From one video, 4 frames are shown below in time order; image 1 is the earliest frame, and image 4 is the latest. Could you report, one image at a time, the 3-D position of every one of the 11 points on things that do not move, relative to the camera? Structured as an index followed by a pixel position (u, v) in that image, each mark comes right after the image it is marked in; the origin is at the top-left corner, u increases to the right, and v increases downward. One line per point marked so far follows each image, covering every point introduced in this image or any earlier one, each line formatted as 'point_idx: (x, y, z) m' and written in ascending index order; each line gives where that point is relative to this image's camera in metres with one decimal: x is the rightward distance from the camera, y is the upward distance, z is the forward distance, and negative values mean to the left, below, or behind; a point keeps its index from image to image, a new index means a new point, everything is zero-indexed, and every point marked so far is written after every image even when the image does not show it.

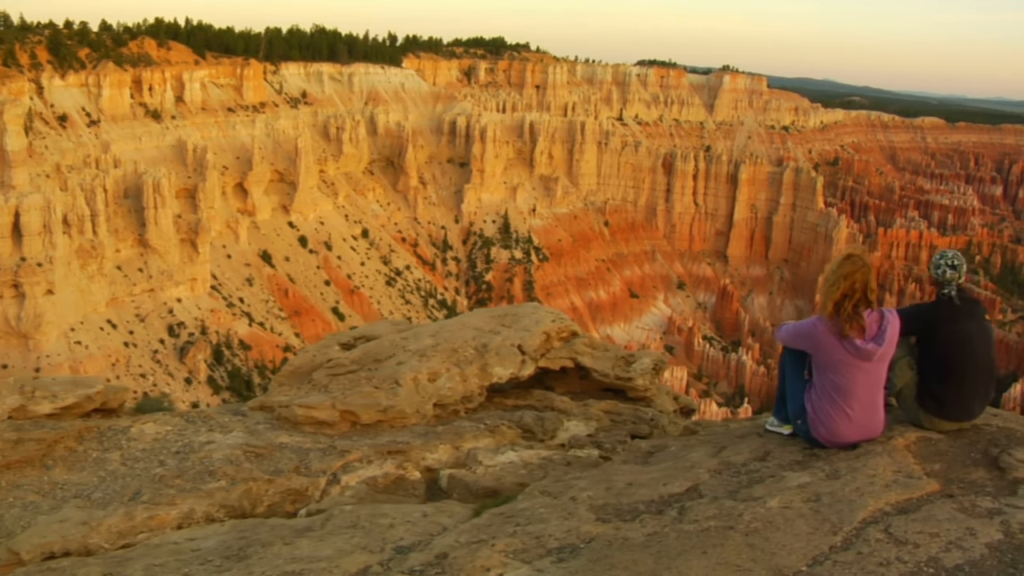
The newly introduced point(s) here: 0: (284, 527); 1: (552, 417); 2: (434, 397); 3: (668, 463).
0: (-1.7, -1.8, +6.3) m
1: (+0.4, -1.4, +8.9) m
2: (-0.9, -1.2, +9.0) m
3: (+1.2, -1.4, +6.5) m
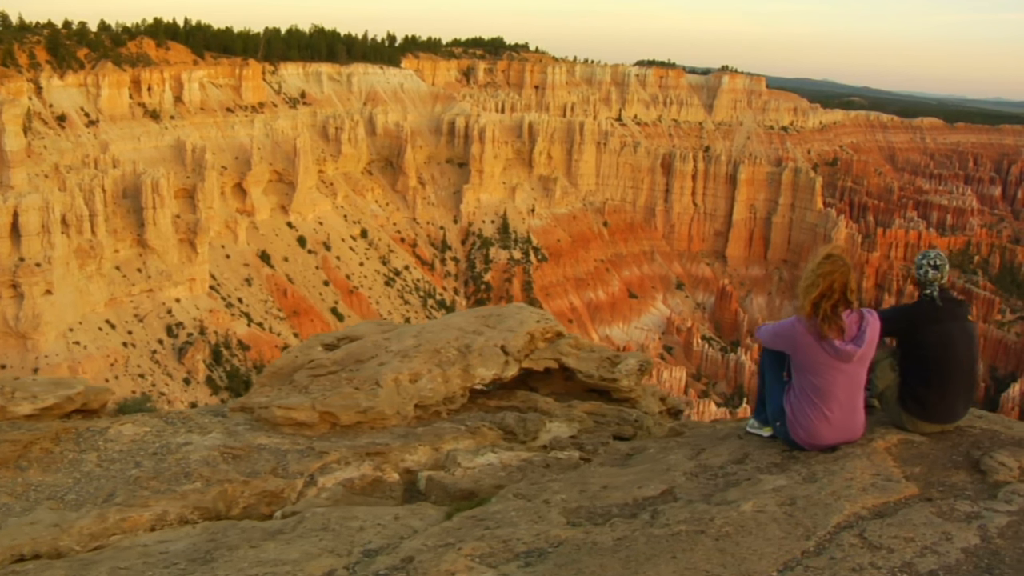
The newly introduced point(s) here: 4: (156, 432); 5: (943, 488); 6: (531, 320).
0: (-1.9, -1.8, +6.2) m
1: (+0.2, -1.4, +8.8) m
2: (-1.1, -1.2, +8.9) m
3: (+1.0, -1.4, +6.4) m
4: (-3.8, -1.5, +8.8) m
5: (+2.9, -1.4, +5.6) m
6: (+0.2, -0.4, +10.1) m
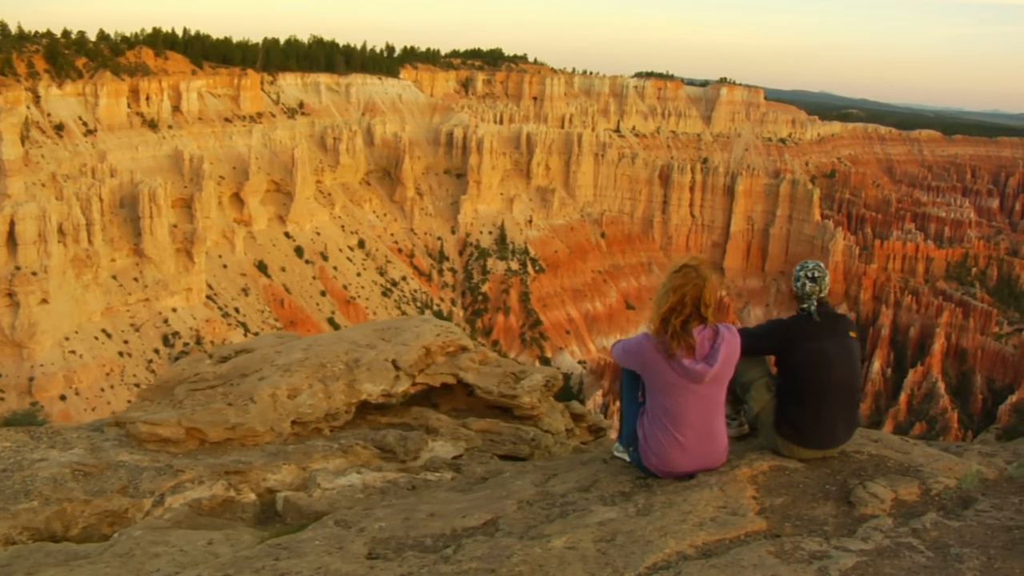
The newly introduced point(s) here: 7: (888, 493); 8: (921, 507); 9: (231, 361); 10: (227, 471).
0: (-3.1, -1.9, +5.6) m
1: (-0.9, -1.5, +8.3) m
2: (-2.2, -1.3, +8.4) m
3: (-0.2, -1.4, +5.8) m
4: (-5.0, -1.6, +8.3) m
5: (+1.8, -1.4, +5.1) m
6: (-0.9, -0.5, +9.5) m
7: (+2.5, -1.4, +5.5) m
8: (+2.7, -1.4, +5.5) m
9: (-3.2, -0.8, +9.5) m
10: (-2.6, -1.7, +7.5) m
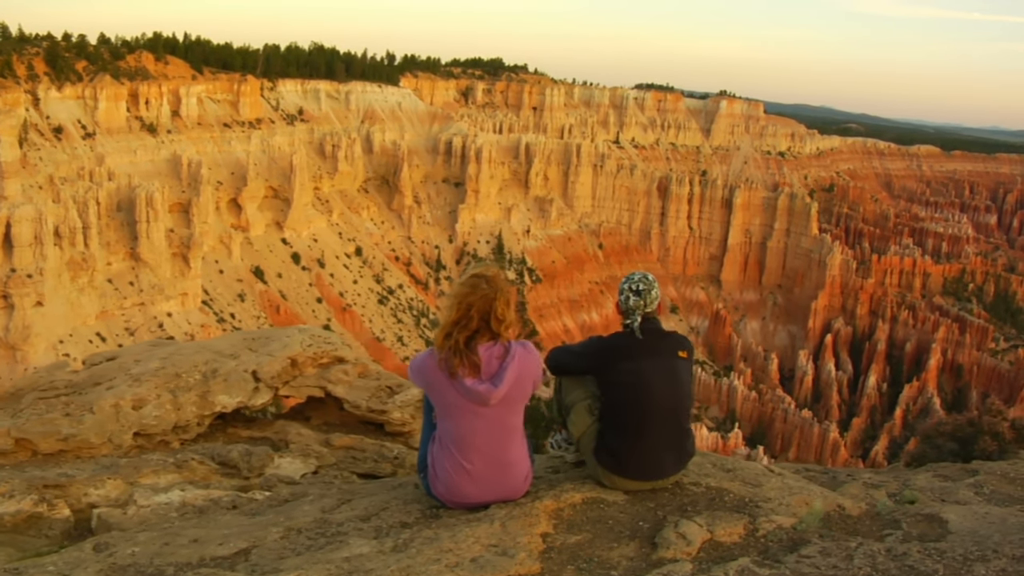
0: (-4.5, -1.9, +5.1) m
1: (-2.3, -1.5, +7.7) m
2: (-3.6, -1.3, +7.8) m
3: (-1.5, -1.5, +5.2) m
4: (-6.3, -1.6, +7.7) m
5: (+0.4, -1.5, +4.5) m
6: (-2.3, -0.6, +9.0) m
7: (+1.1, -1.4, +4.9) m
8: (+1.3, -1.5, +4.9) m
9: (-4.6, -0.9, +9.0) m
10: (-3.9, -1.7, +6.9) m
